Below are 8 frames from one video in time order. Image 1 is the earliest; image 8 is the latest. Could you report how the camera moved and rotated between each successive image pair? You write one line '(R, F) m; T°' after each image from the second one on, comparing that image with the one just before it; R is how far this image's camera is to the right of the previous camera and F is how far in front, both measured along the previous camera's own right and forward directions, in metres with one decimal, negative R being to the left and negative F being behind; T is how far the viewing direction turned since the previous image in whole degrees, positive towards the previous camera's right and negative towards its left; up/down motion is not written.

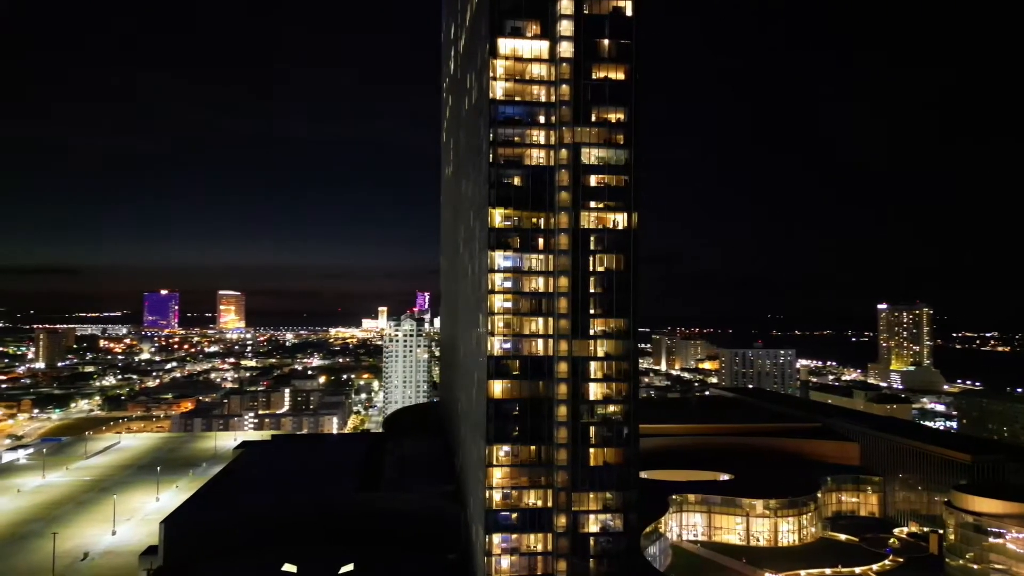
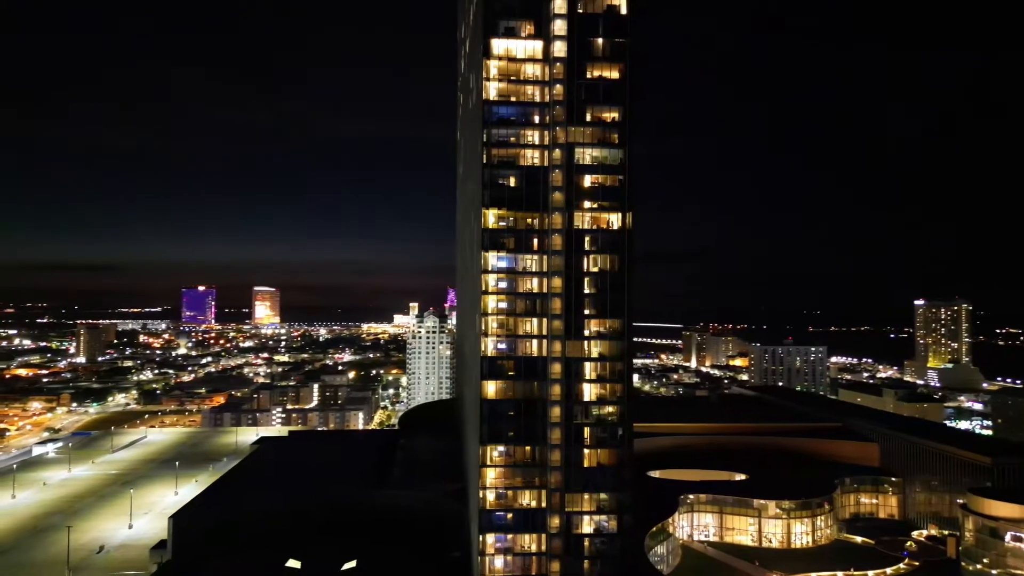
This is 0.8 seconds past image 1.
(+1.3, 0.0) m; -2°
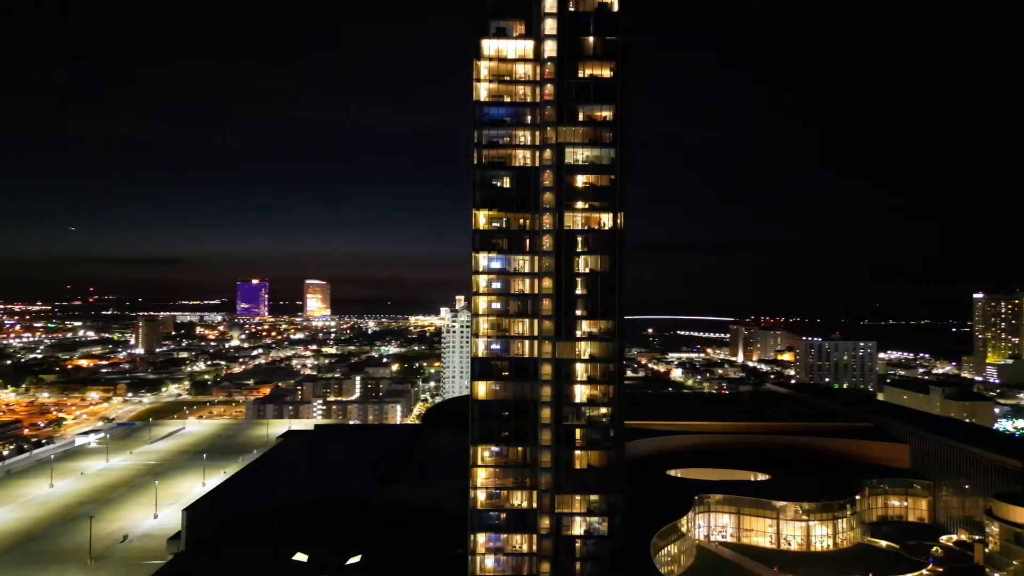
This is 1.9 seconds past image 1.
(+1.9, +0.1) m; -3°
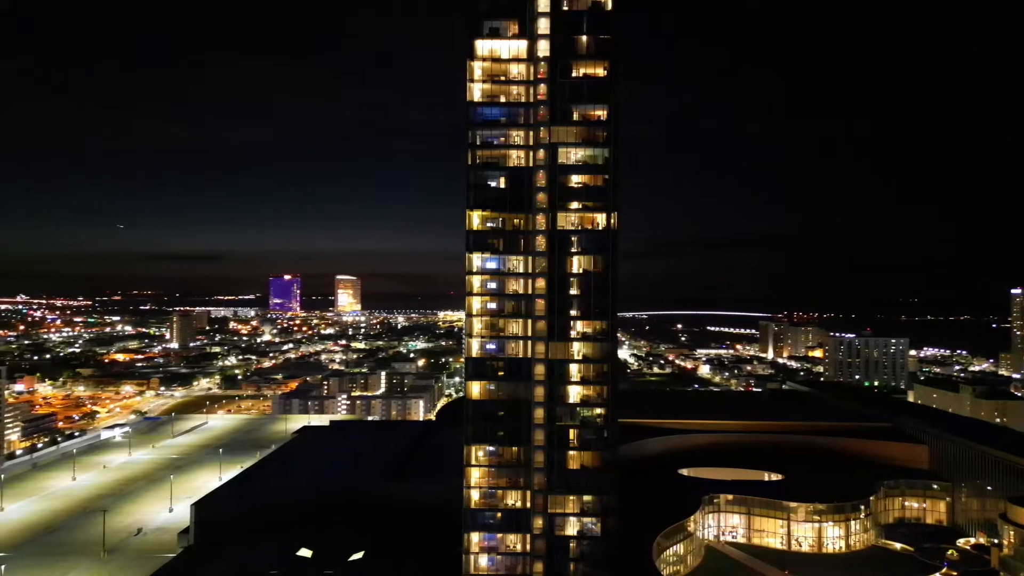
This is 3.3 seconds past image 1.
(+1.2, 0.0) m; -2°
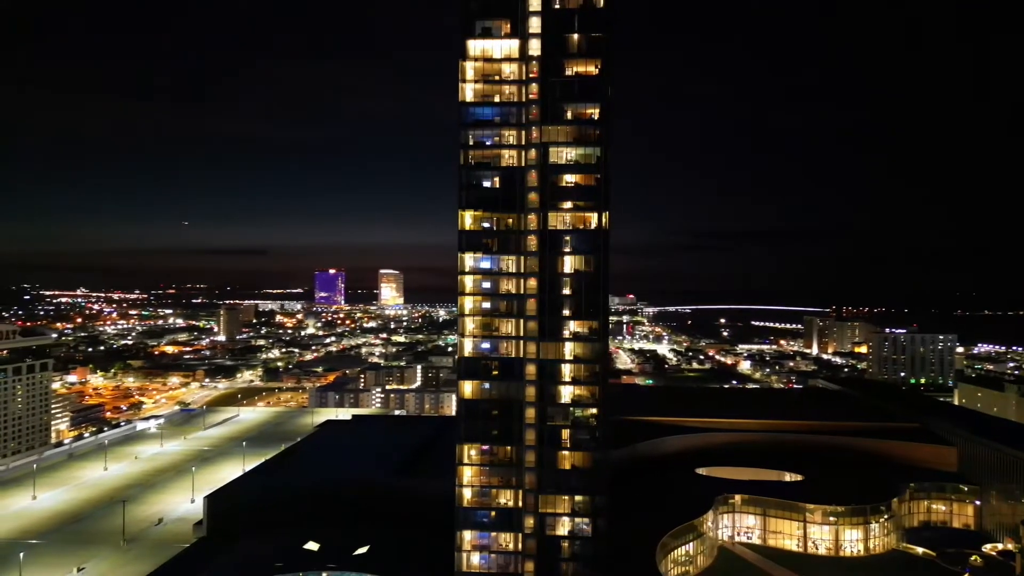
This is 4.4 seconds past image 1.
(+1.7, 0.0) m; -3°
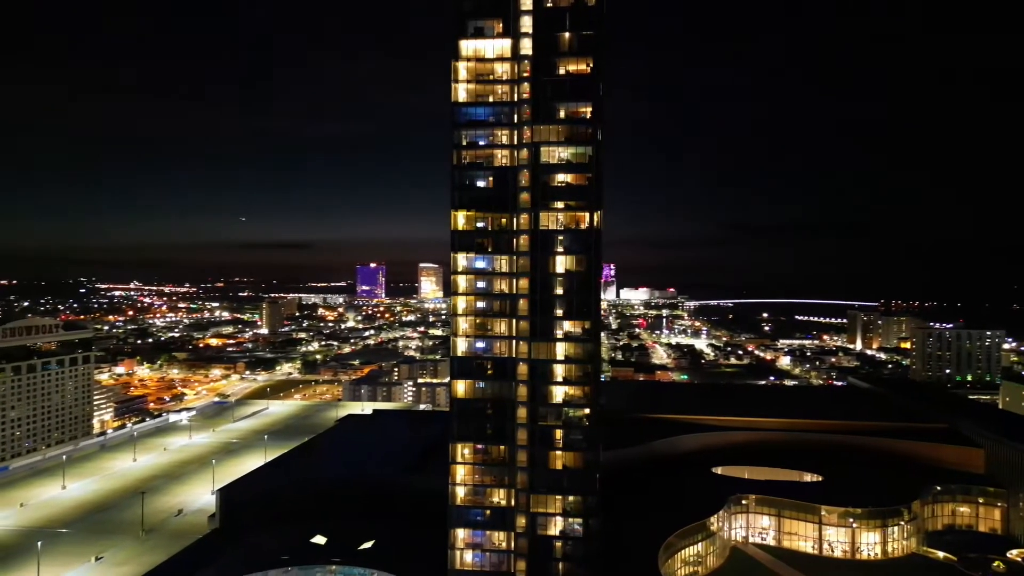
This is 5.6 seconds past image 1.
(+1.6, 0.0) m; -3°
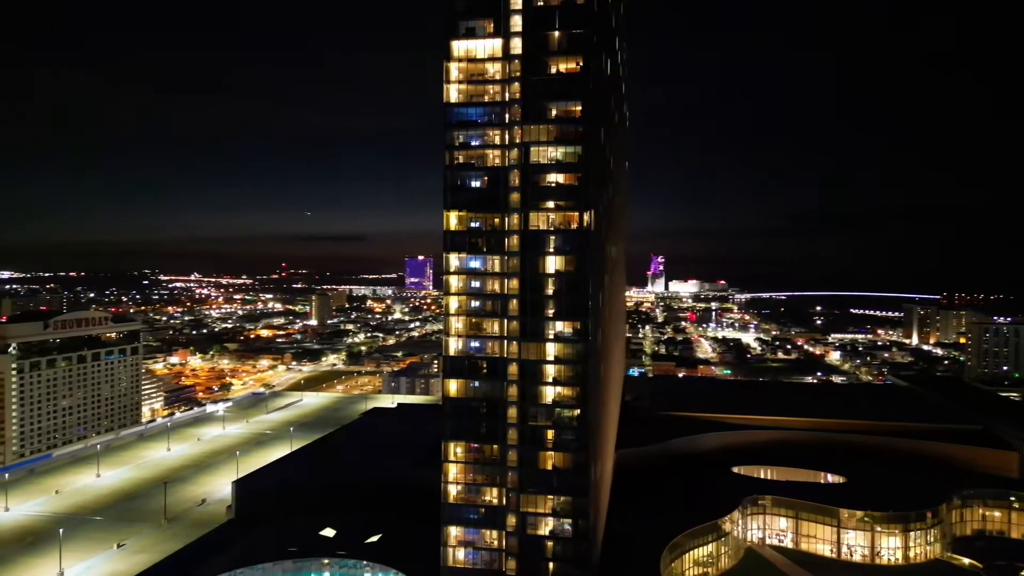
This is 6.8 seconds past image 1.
(+2.0, 0.0) m; -3°
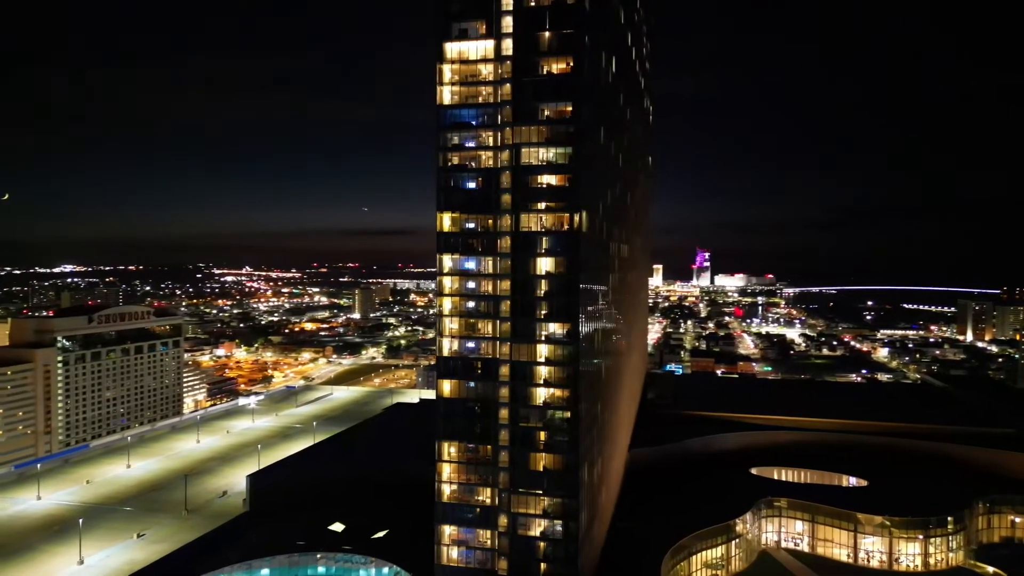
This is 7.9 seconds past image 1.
(+1.8, 0.0) m; -3°
